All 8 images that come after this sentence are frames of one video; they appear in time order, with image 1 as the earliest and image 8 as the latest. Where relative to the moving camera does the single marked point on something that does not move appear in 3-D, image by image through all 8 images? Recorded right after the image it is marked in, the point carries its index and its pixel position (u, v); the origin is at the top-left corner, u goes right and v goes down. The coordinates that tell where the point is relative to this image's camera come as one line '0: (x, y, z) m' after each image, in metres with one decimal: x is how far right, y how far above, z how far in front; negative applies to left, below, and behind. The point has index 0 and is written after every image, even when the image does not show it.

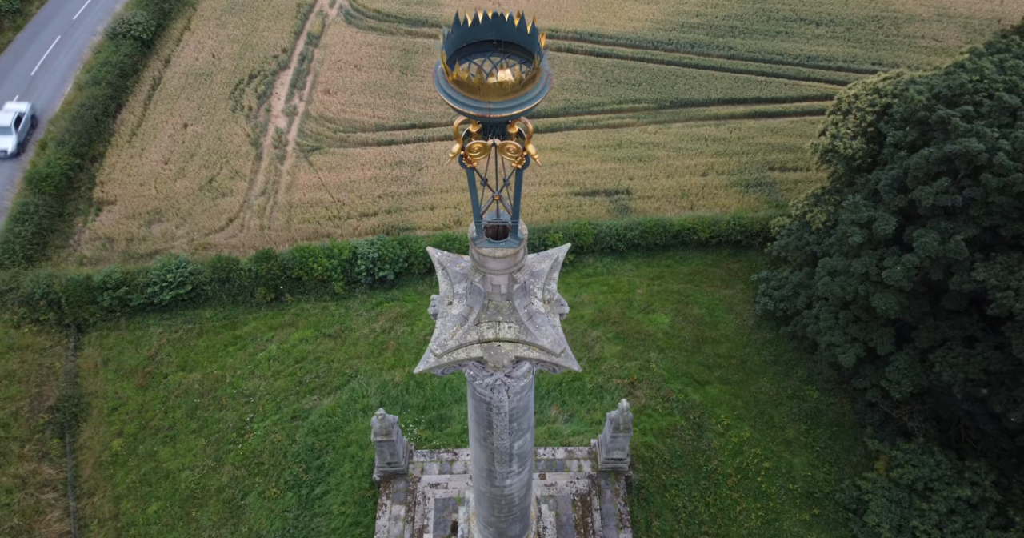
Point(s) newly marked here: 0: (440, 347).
0: (-1.0, -1.1, +9.0) m
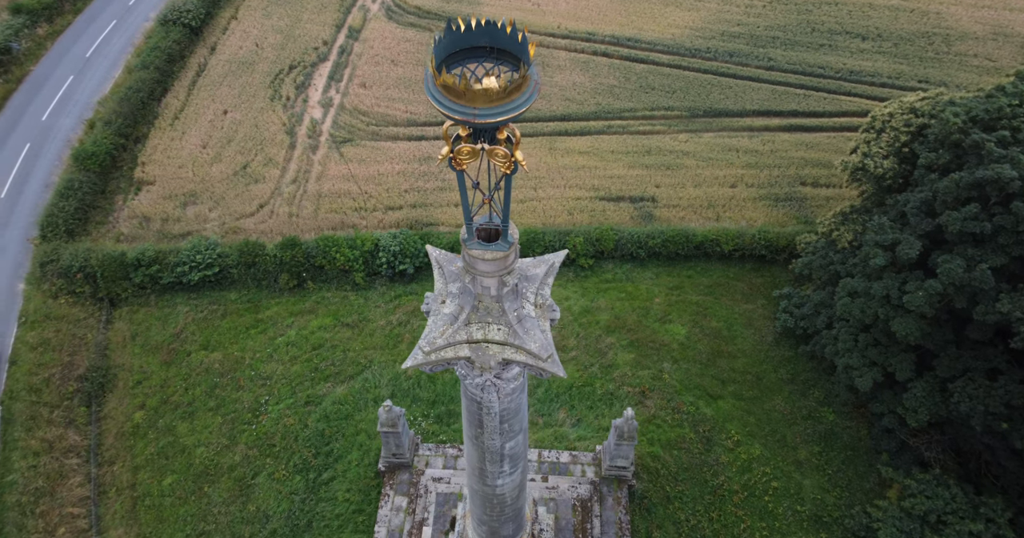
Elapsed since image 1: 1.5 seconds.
0: (-1.2, -1.1, +9.2) m
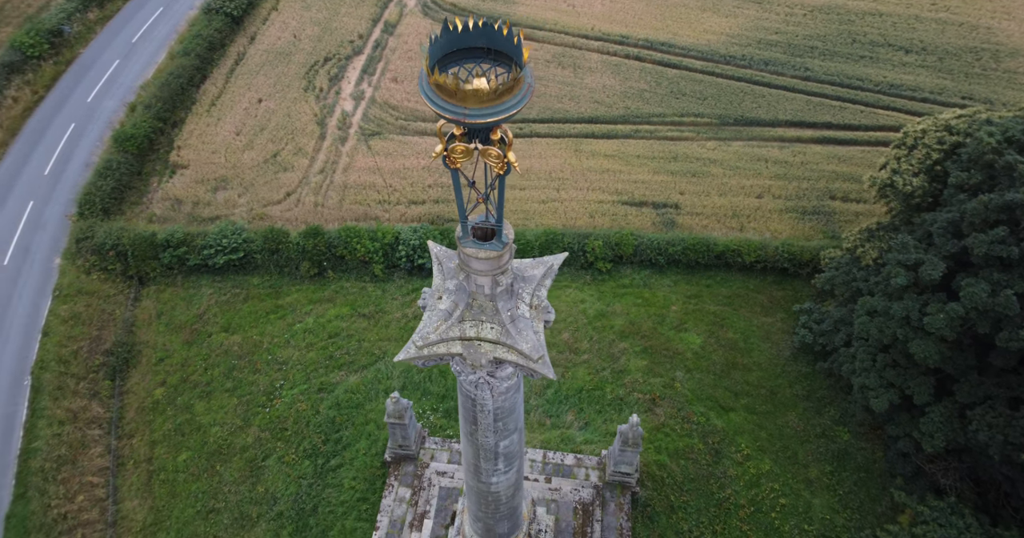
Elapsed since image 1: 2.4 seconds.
0: (-1.3, -1.0, +9.3) m
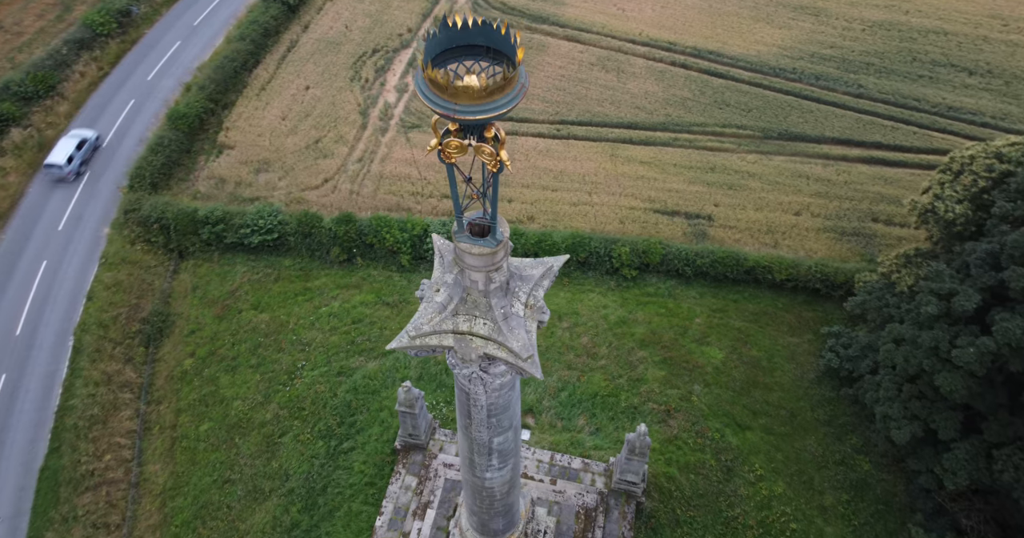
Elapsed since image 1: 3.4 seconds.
0: (-1.4, -0.9, +9.5) m
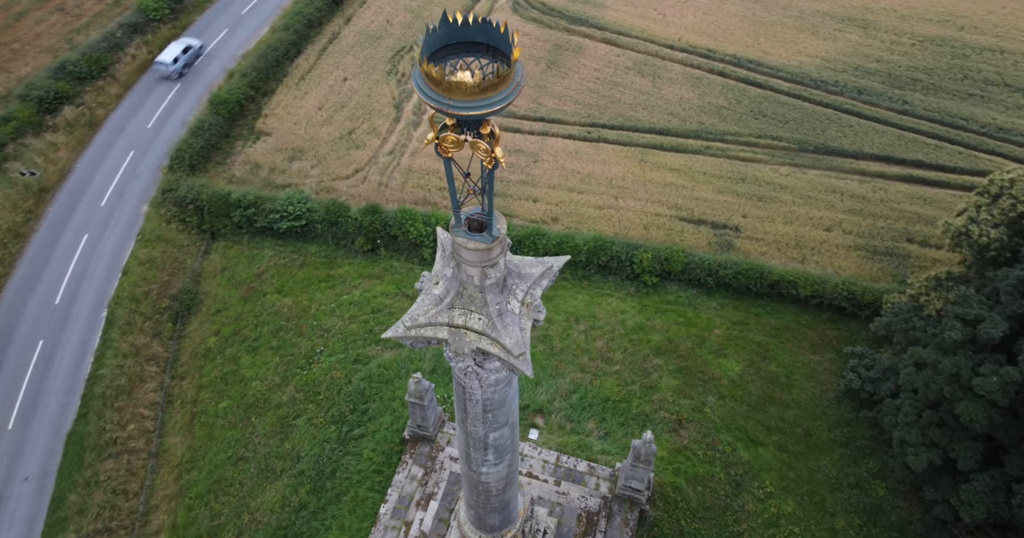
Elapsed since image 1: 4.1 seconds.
0: (-1.5, -0.8, +9.6) m
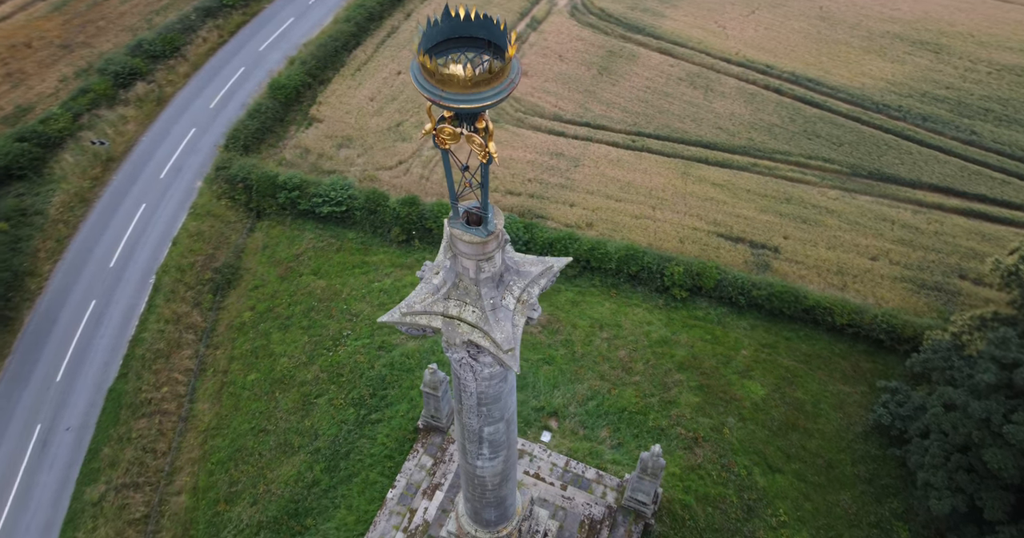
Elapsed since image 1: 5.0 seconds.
0: (-1.6, -0.6, +9.8) m
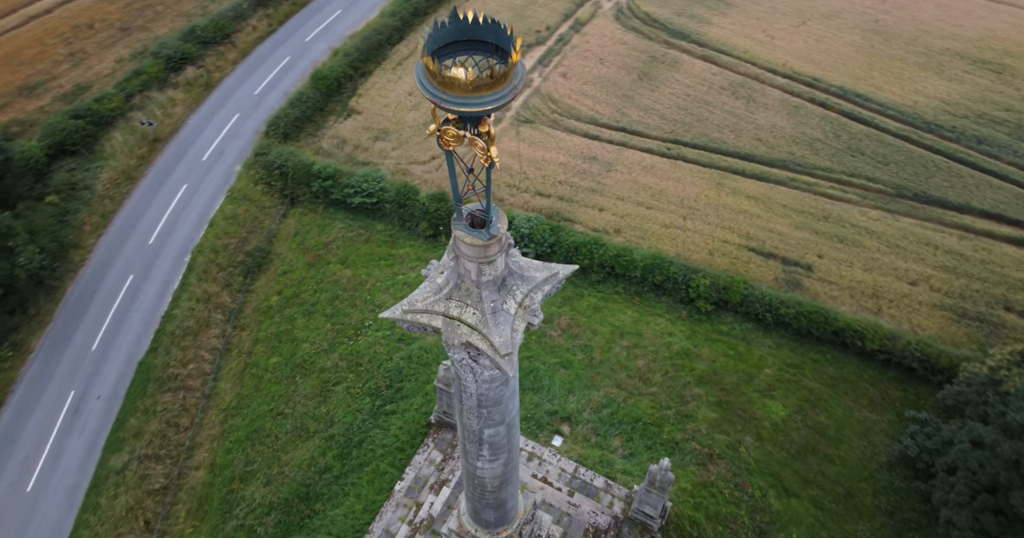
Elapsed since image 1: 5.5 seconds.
0: (-1.6, -0.5, +9.8) m
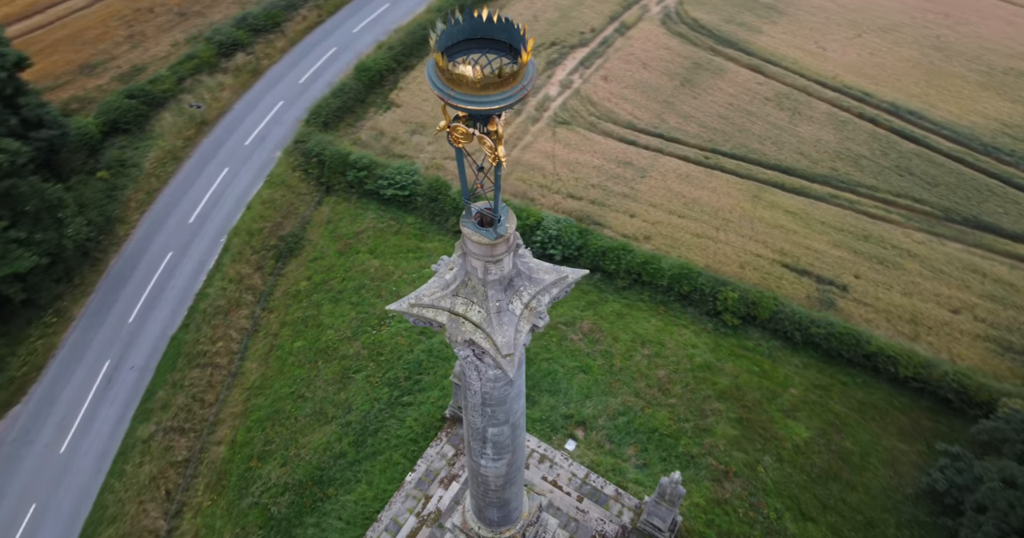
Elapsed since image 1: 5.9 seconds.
0: (-1.5, -0.4, +9.8) m
